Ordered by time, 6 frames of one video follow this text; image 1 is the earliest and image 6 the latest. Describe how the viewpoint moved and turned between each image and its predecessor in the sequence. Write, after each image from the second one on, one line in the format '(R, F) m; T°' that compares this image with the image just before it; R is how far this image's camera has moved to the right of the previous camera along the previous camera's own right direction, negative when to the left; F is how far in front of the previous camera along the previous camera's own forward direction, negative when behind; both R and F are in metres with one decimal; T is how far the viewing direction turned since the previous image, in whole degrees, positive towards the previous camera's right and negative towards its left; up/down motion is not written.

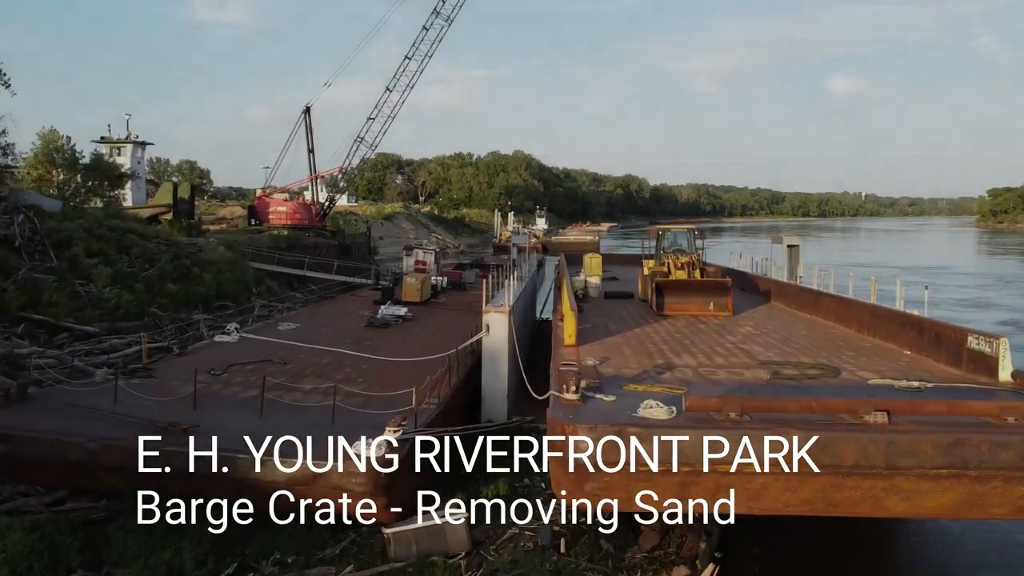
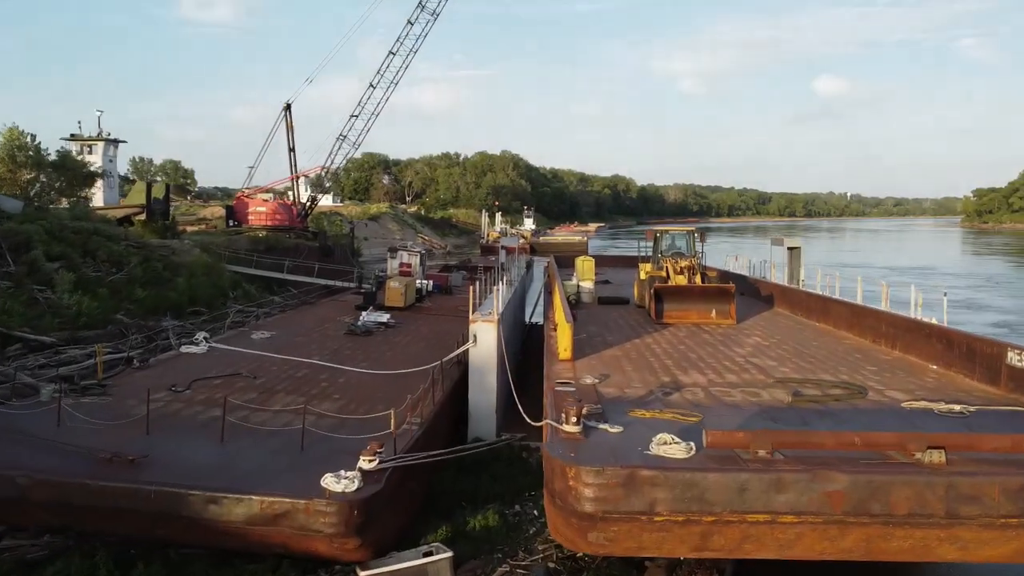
(0.0, +0.8) m; +1°
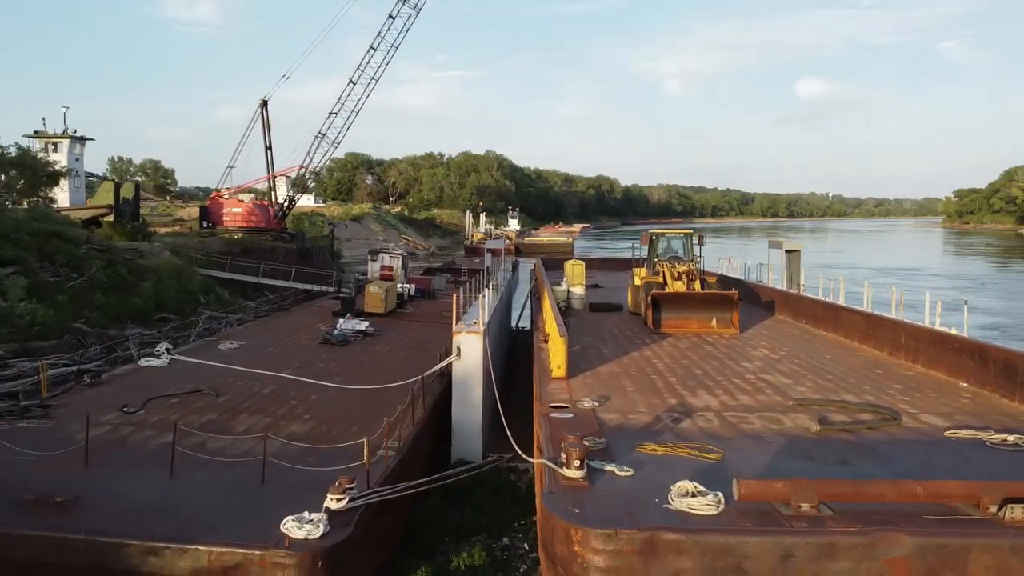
(0.0, +0.9) m; +1°
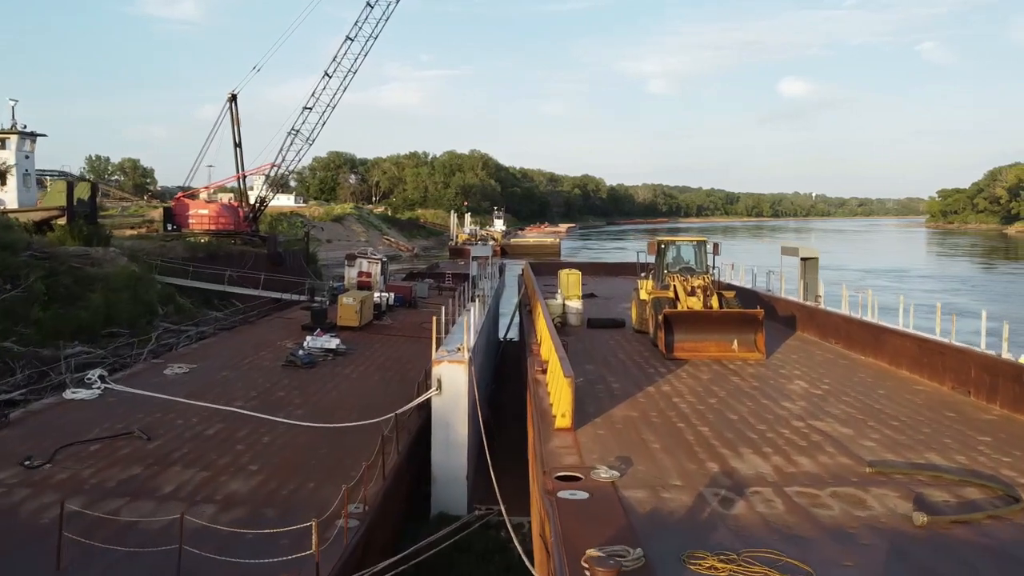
(-0.1, +1.6) m; +1°
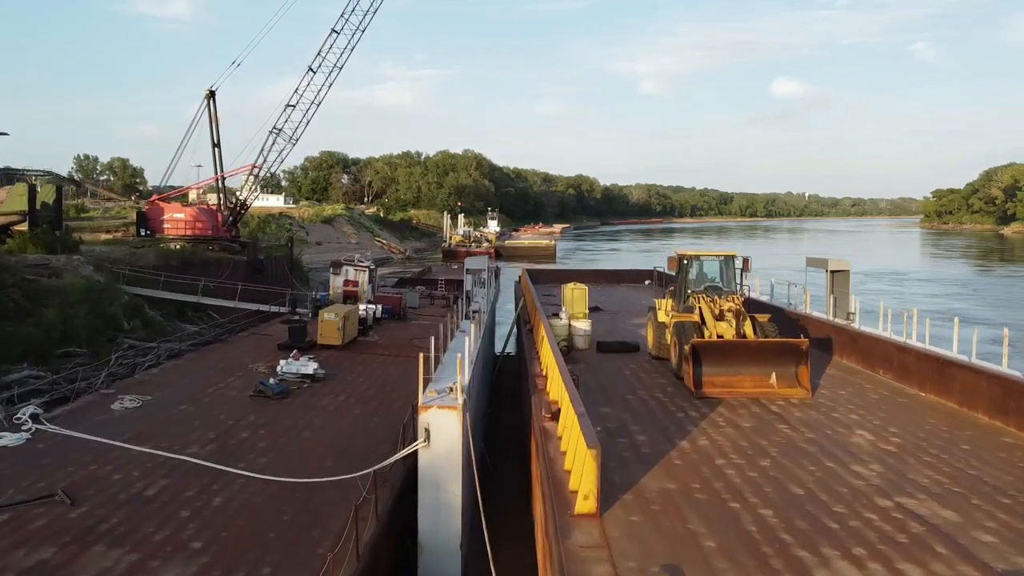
(-0.1, +1.4) m; 0°
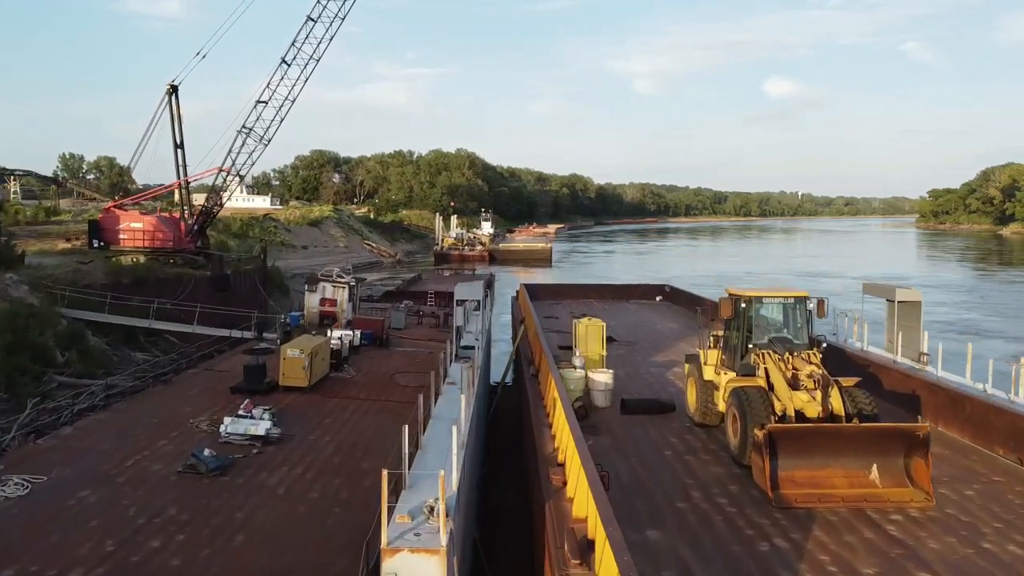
(-0.1, +2.3) m; 0°
